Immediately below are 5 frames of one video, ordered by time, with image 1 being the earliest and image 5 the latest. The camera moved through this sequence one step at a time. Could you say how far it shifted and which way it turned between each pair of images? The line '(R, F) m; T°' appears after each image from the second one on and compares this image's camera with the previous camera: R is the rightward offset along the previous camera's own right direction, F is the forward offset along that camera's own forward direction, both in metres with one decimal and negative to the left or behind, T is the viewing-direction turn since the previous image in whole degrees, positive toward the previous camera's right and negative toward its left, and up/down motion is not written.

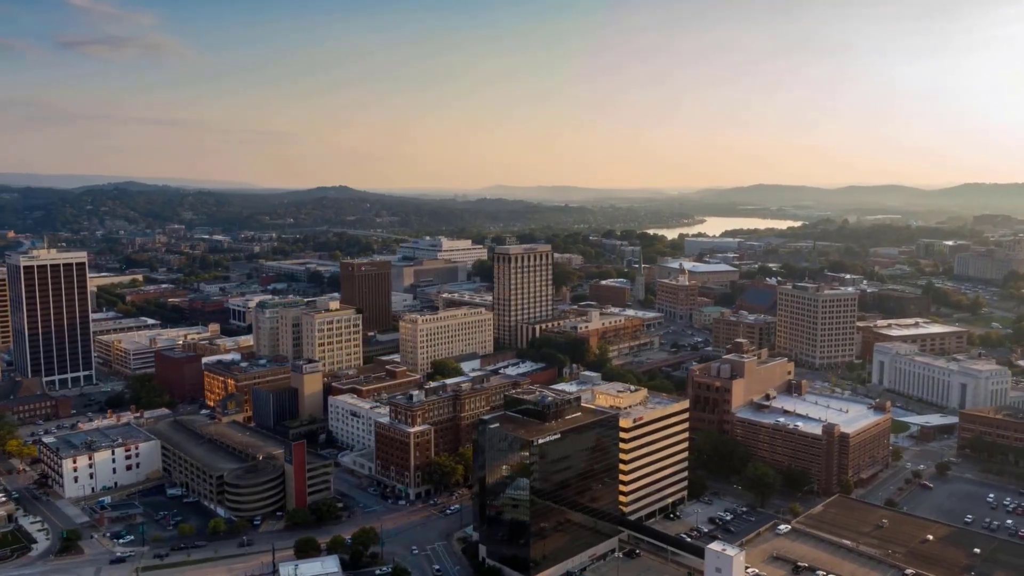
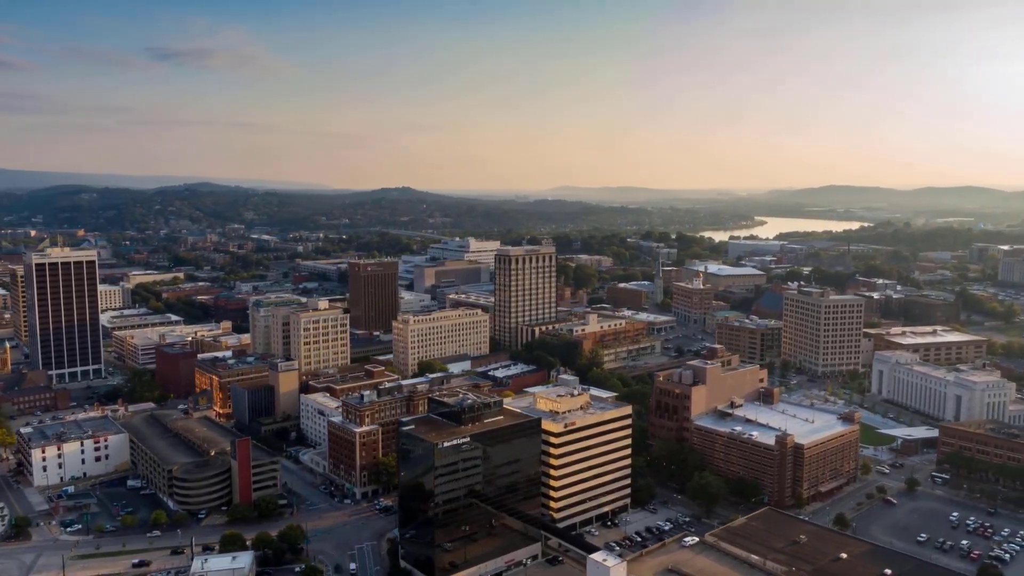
(+6.4, +0.4) m; -5°
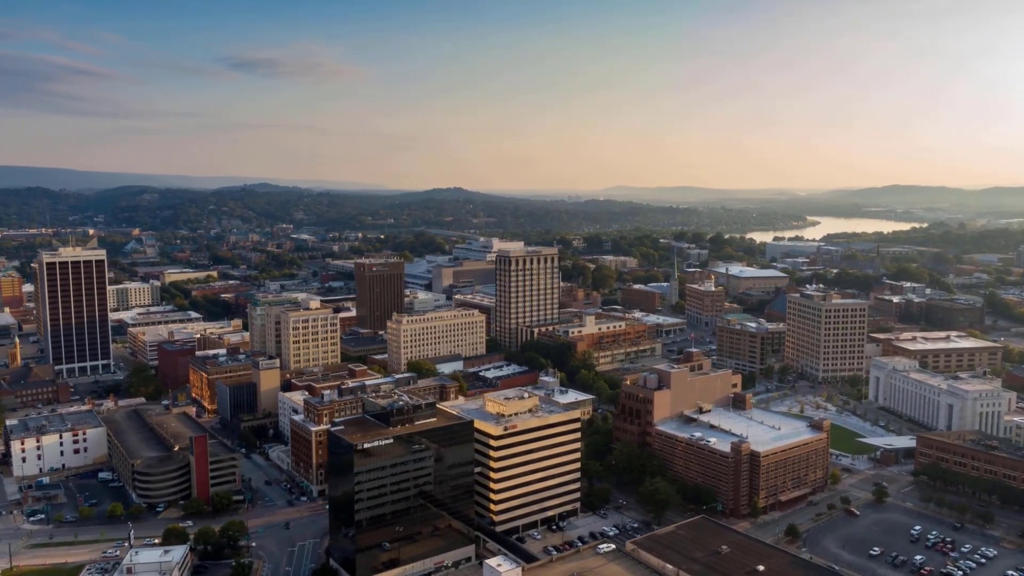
(+5.4, +0.4) m; -4°
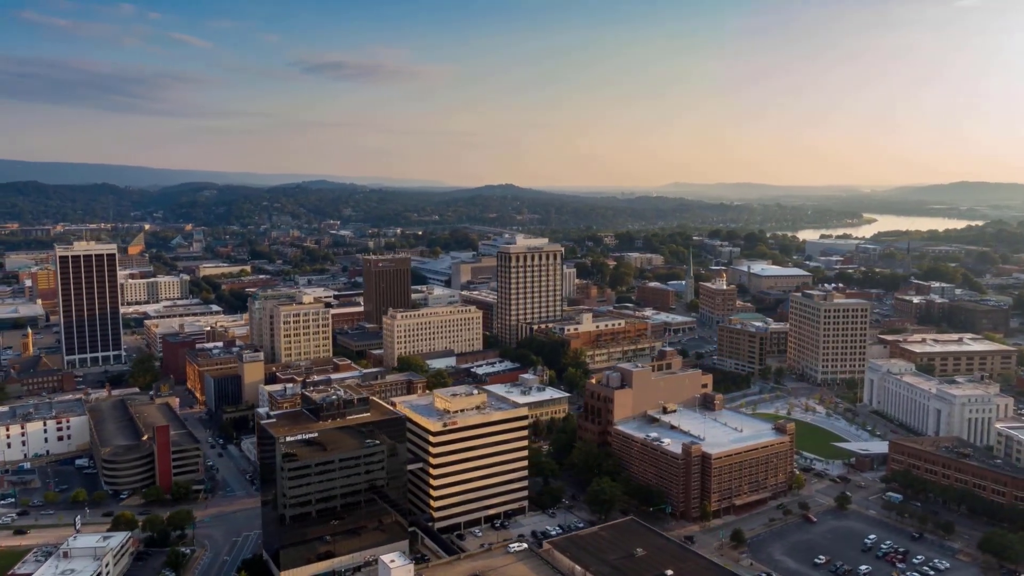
(+5.5, +0.4) m; -4°
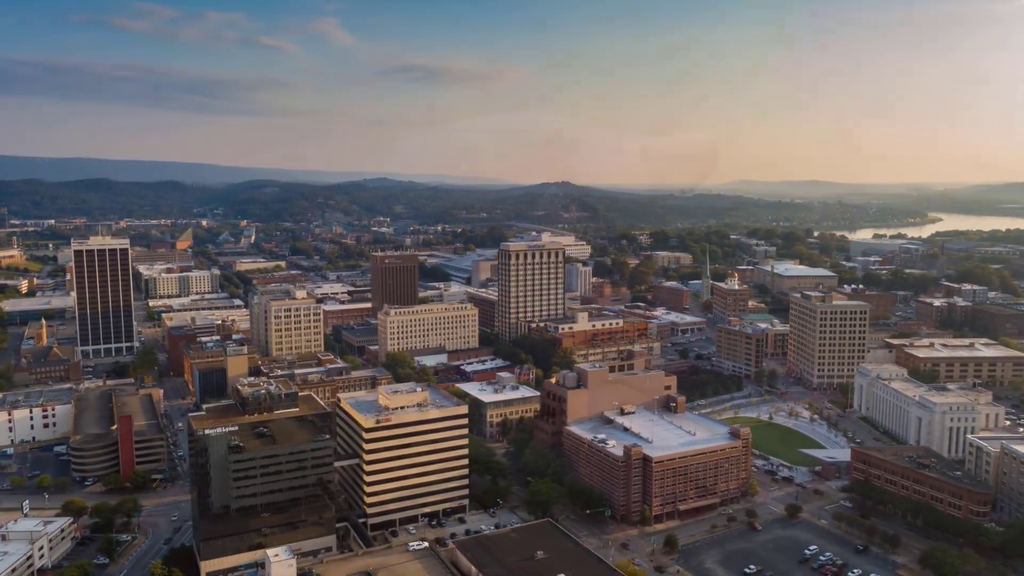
(+6.0, +0.5) m; -4°
